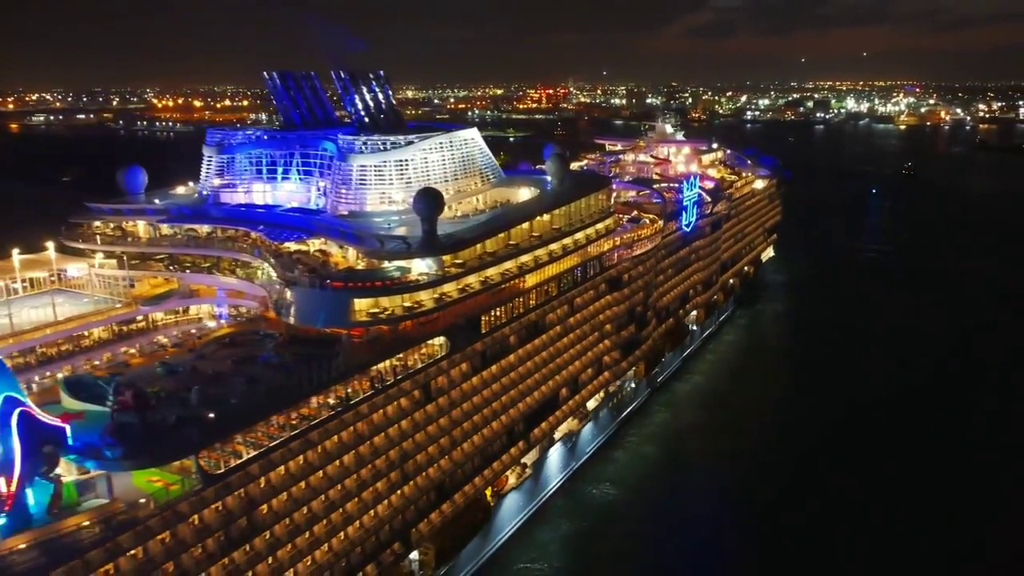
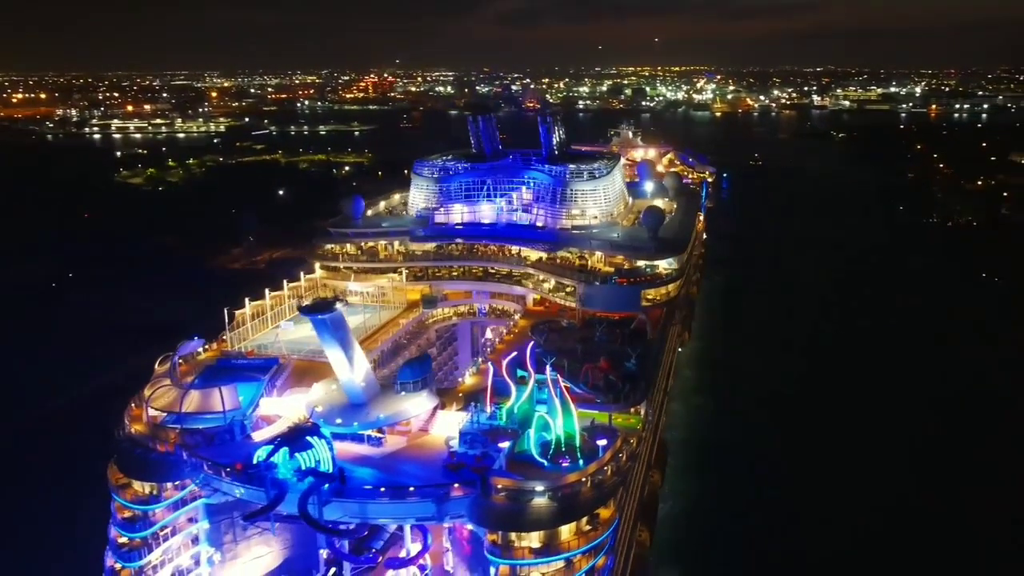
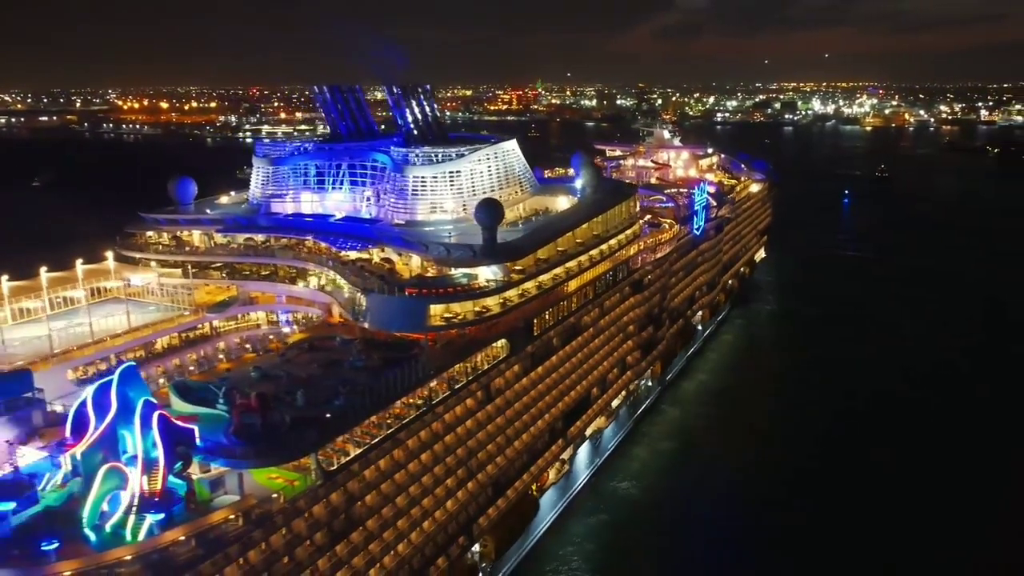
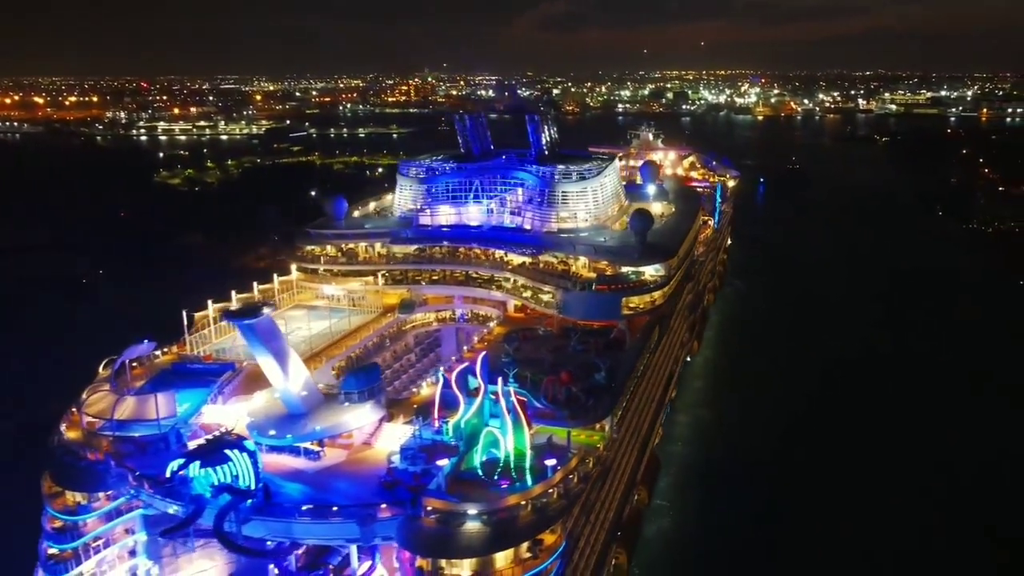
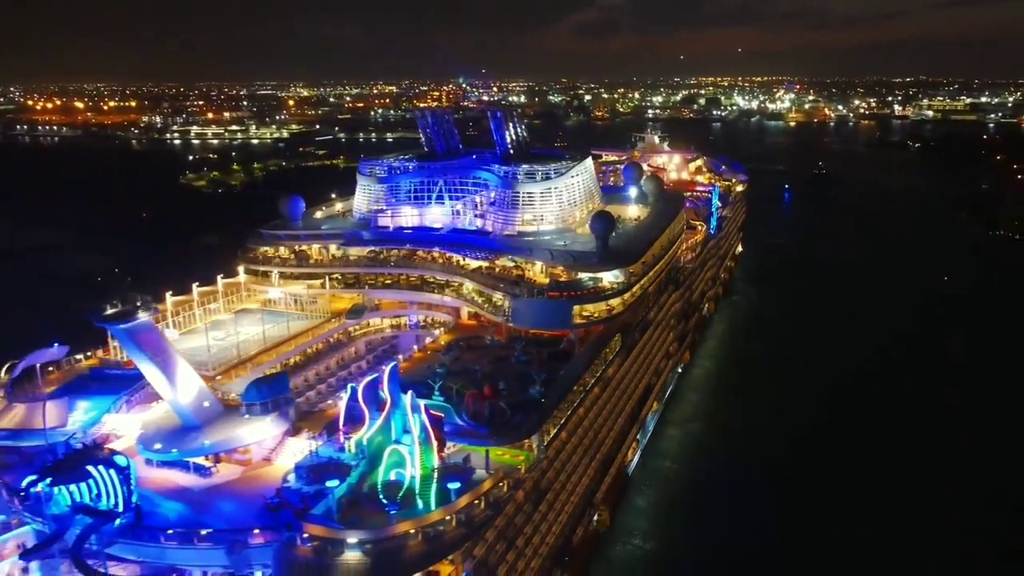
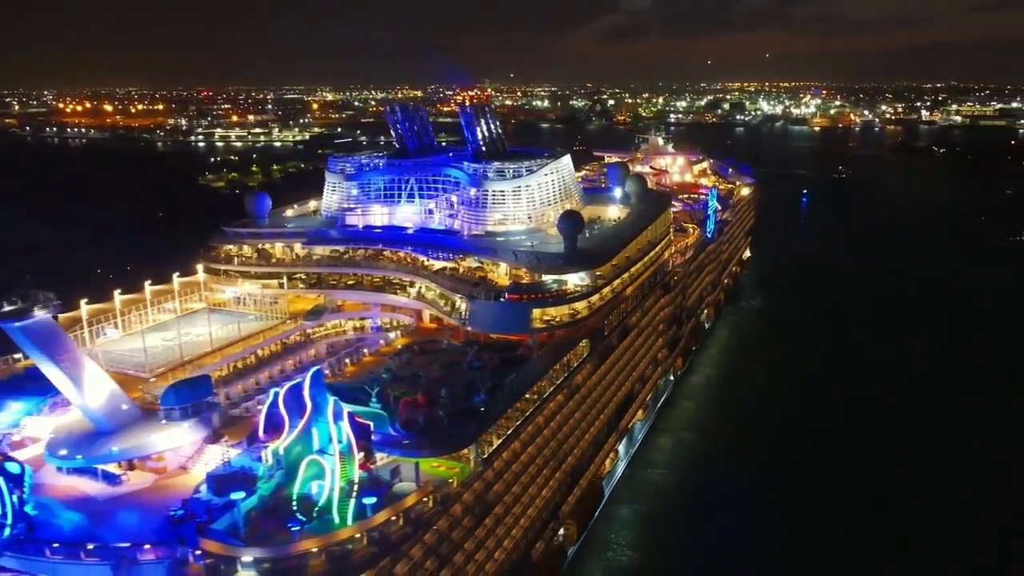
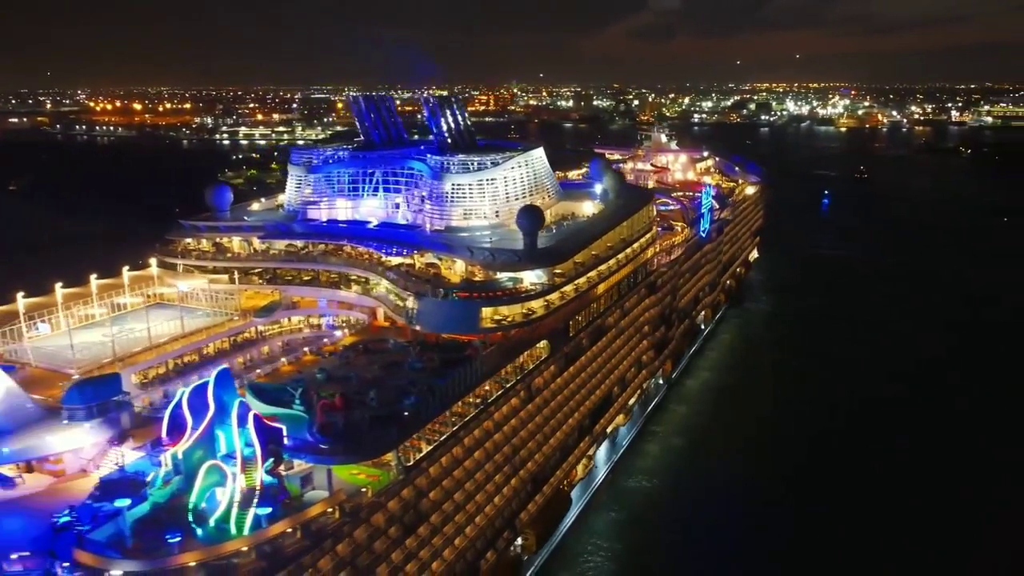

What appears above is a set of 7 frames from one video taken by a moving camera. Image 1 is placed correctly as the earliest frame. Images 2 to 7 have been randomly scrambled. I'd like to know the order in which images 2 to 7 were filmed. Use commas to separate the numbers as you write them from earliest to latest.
3, 7, 6, 5, 4, 2
